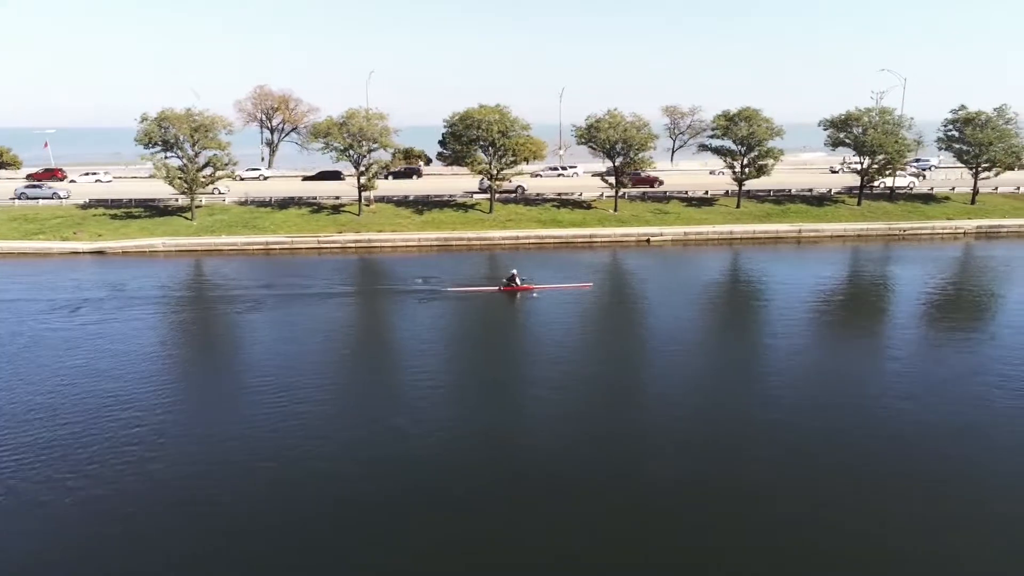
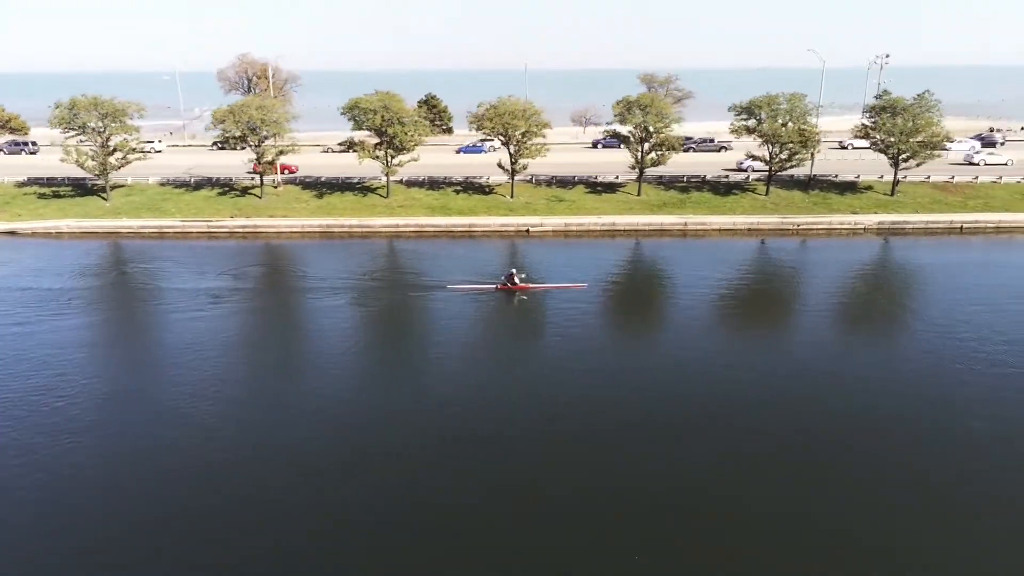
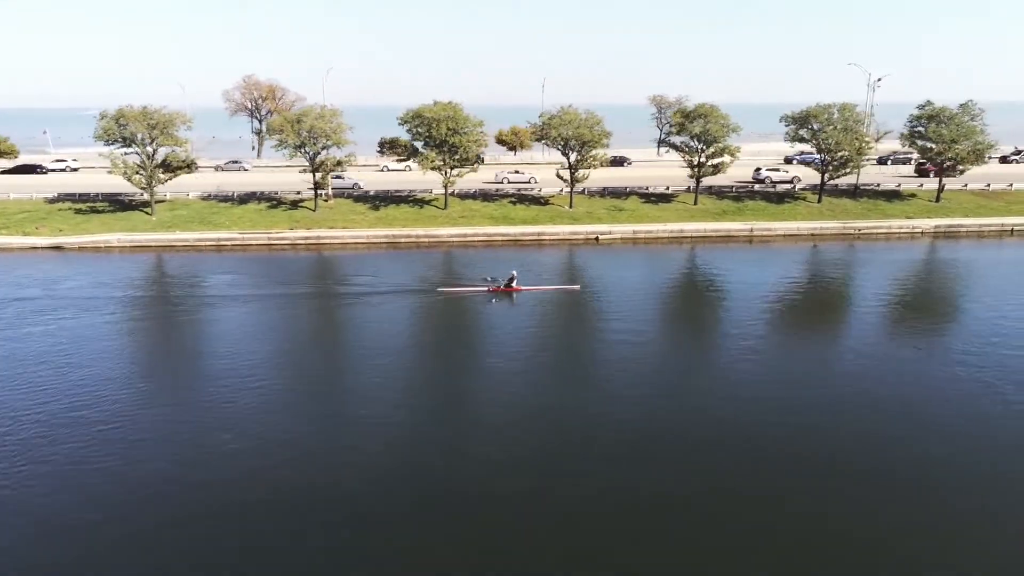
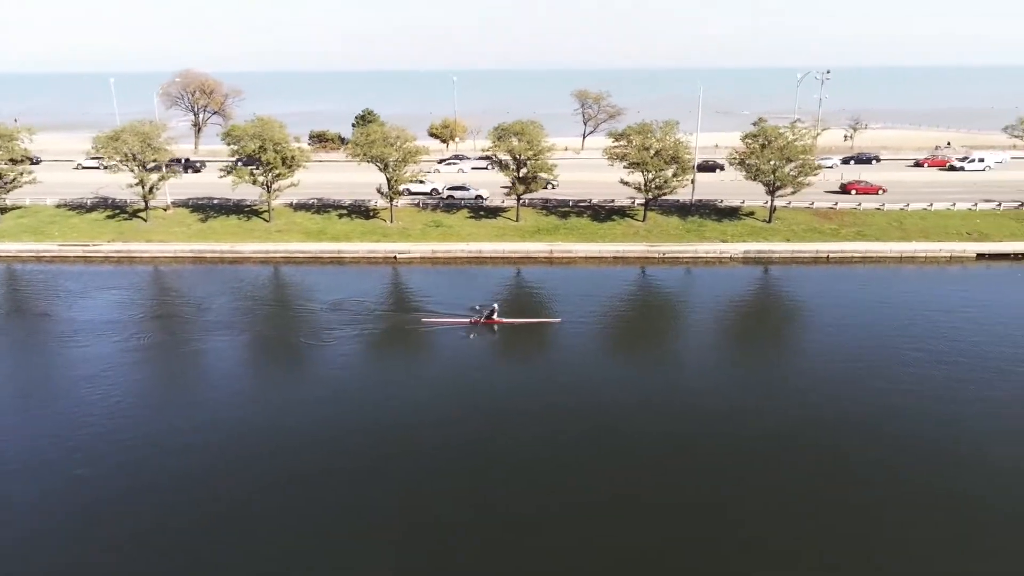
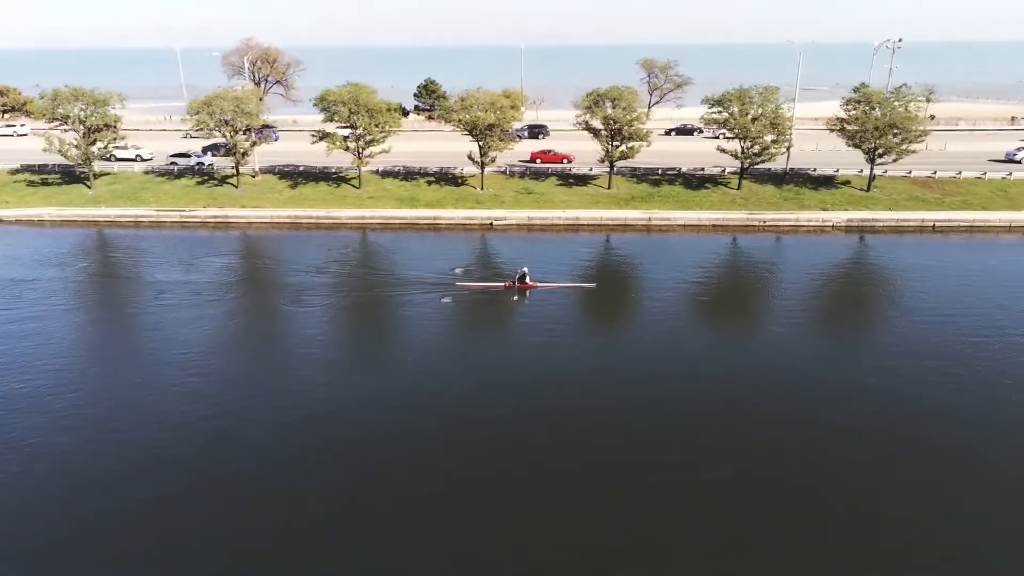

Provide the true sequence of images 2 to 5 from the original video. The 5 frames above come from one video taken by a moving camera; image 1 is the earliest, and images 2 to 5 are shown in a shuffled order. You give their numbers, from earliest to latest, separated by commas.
3, 2, 5, 4
